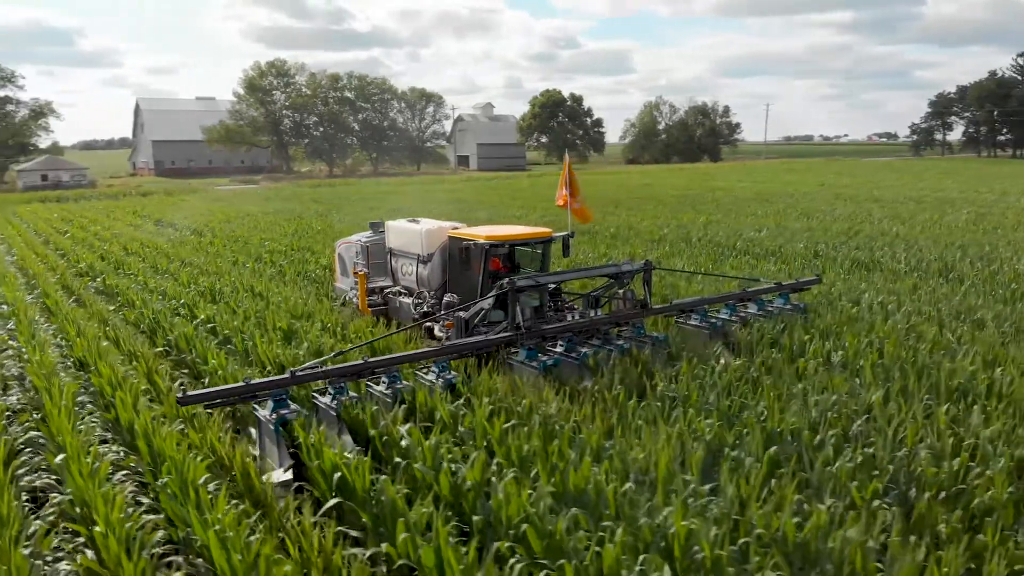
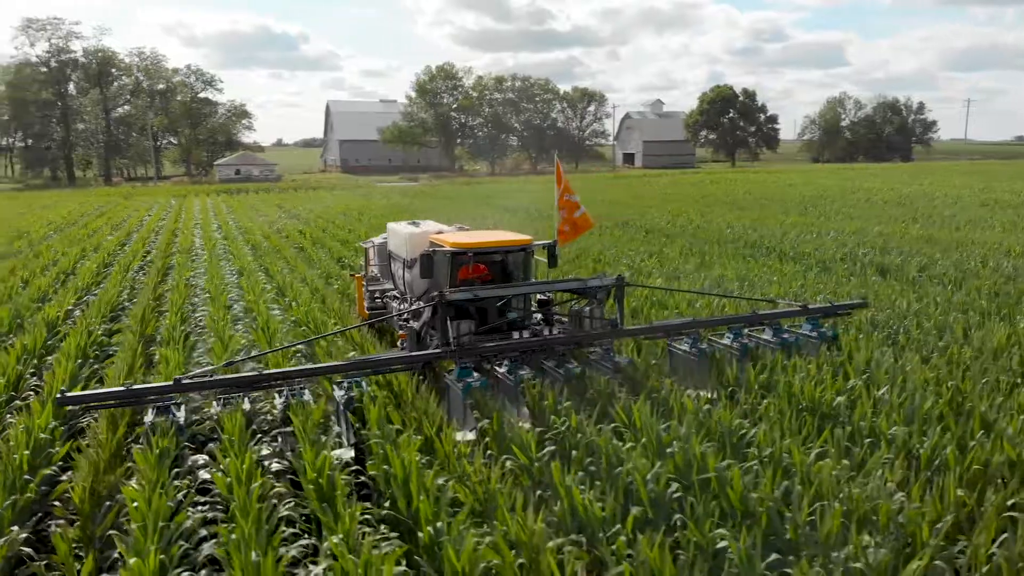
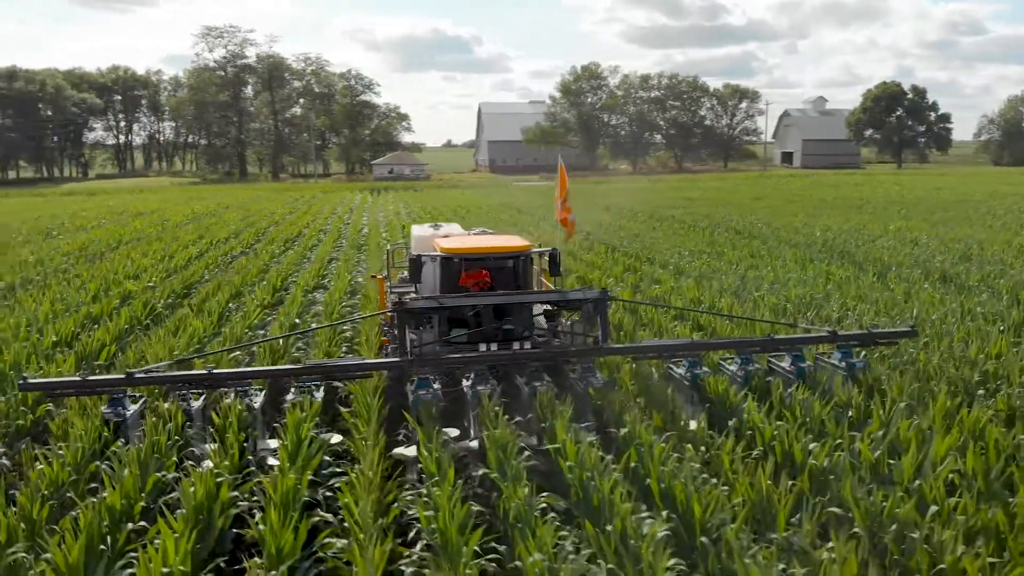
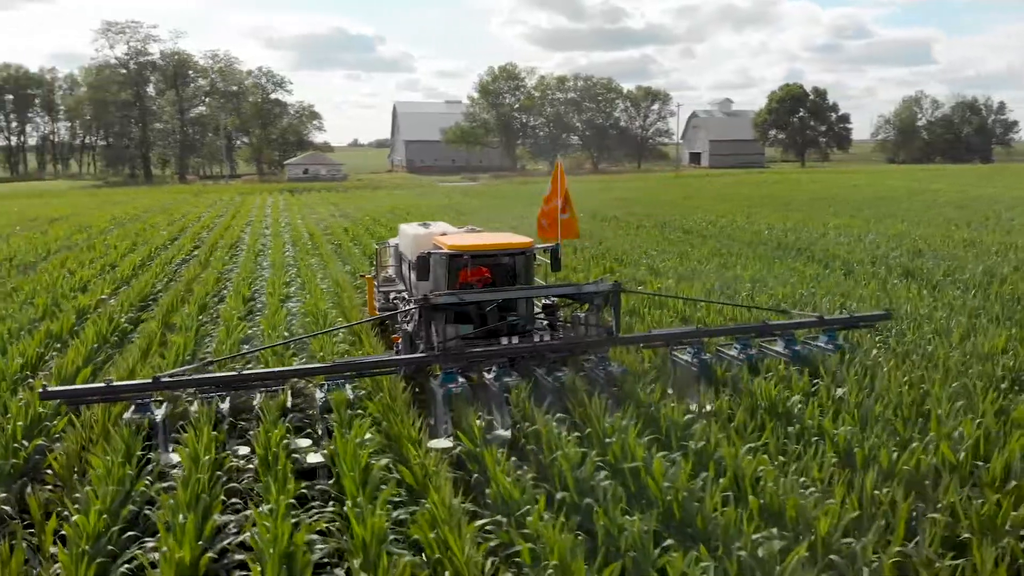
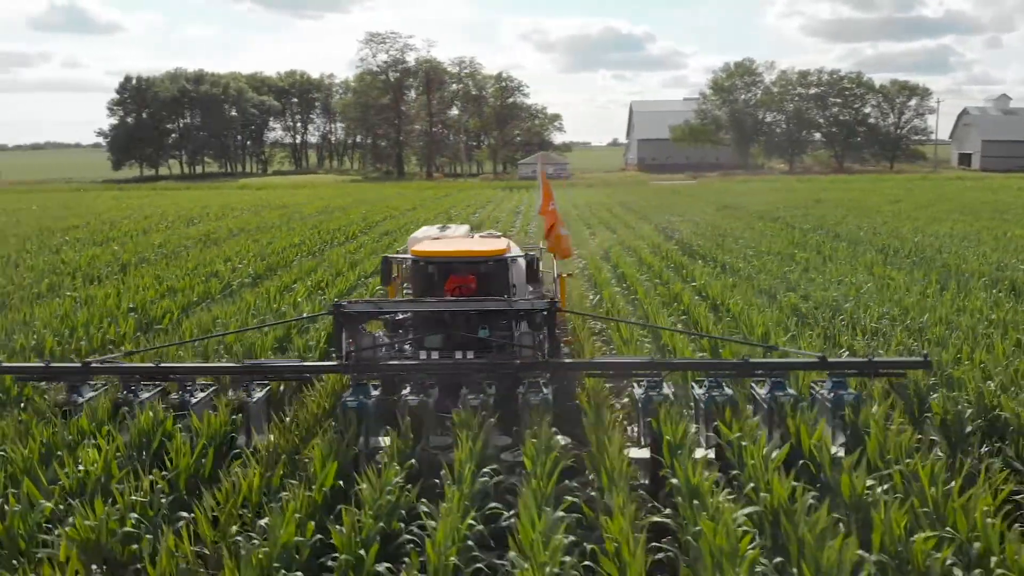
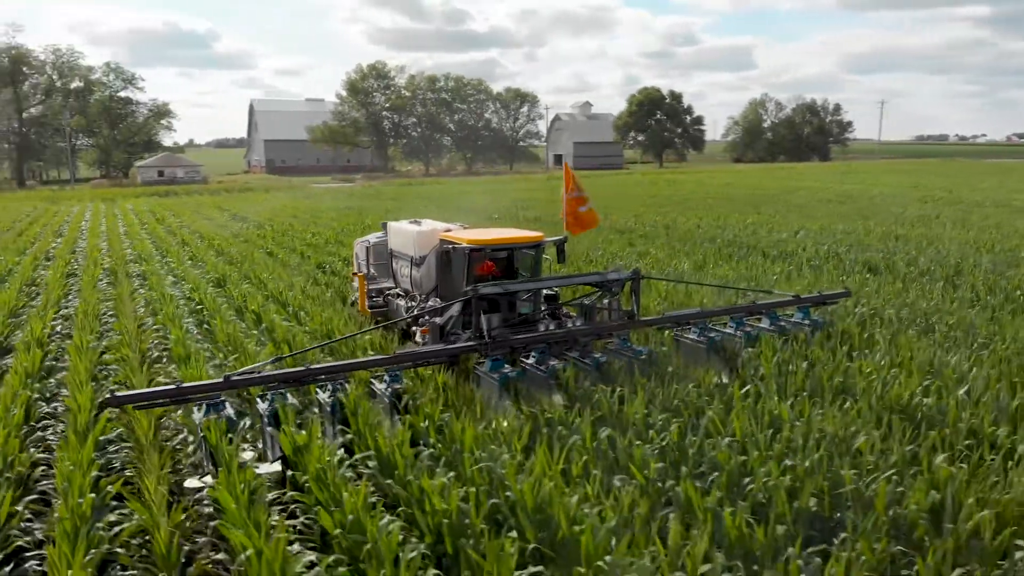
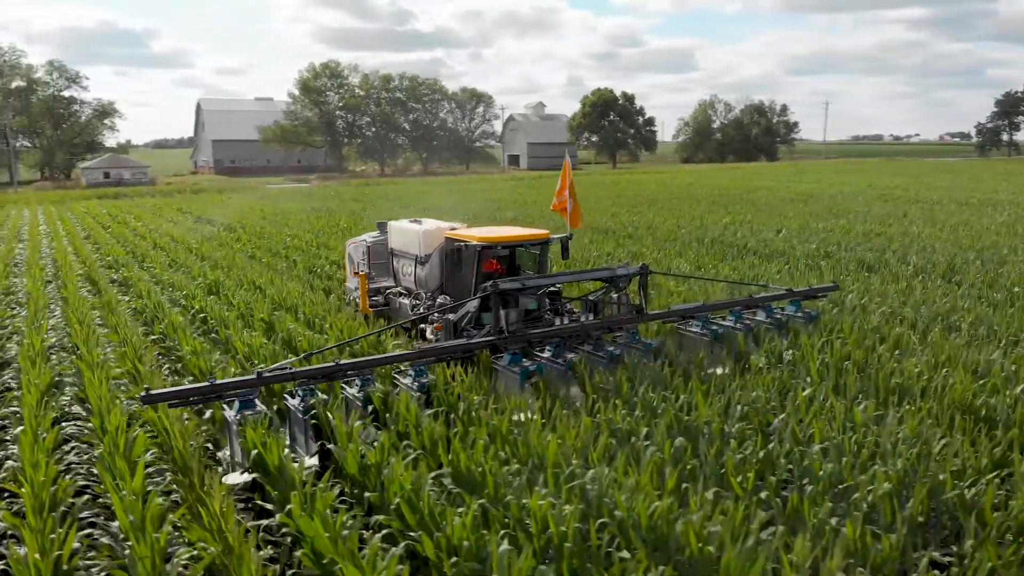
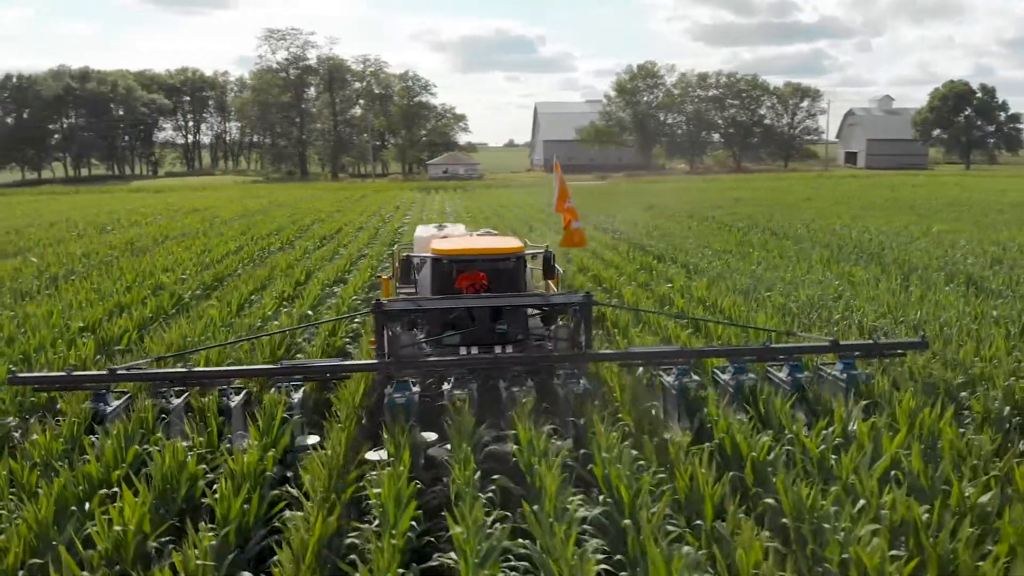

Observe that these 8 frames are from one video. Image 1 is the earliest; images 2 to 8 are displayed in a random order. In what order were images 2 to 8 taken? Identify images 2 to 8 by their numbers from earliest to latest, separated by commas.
7, 6, 2, 4, 3, 8, 5
